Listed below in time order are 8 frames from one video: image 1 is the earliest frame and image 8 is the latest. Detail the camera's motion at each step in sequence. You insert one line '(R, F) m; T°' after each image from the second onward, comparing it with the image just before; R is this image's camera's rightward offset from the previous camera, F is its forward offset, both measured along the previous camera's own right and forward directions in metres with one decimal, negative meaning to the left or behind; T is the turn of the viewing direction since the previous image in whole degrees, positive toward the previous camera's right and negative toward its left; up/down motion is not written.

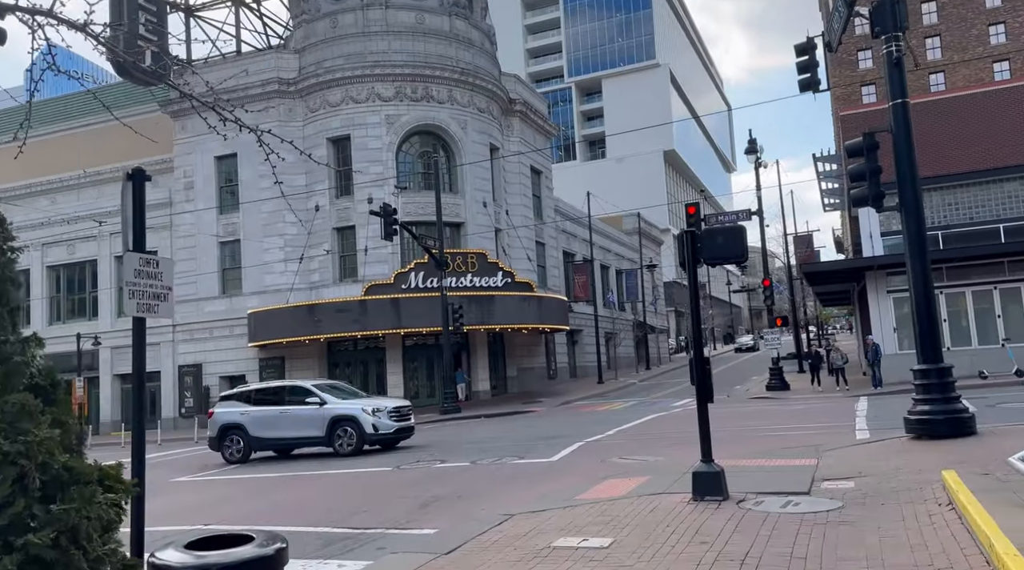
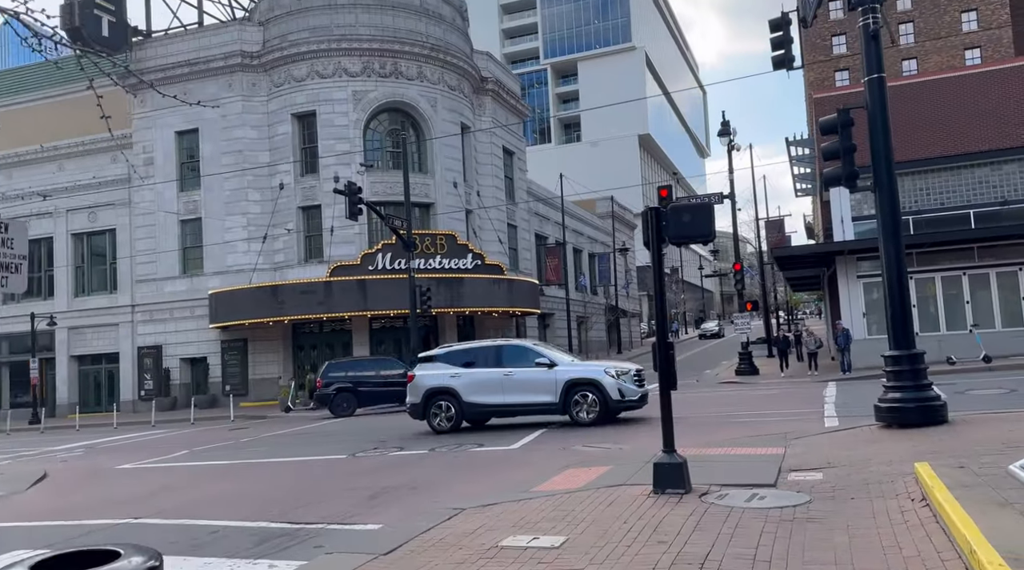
(+0.2, +0.6) m; +2°
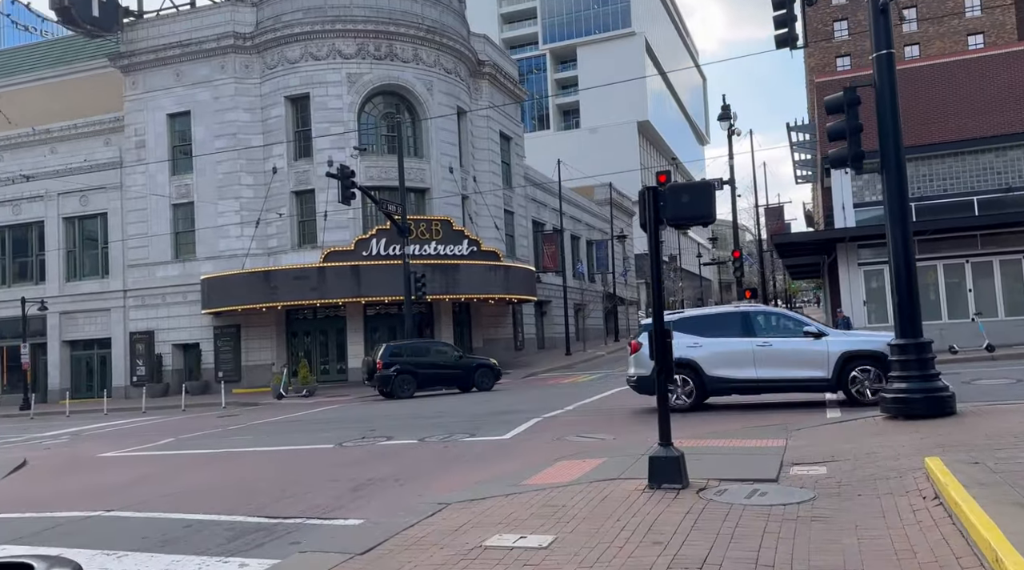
(+0.1, +0.4) m; 0°
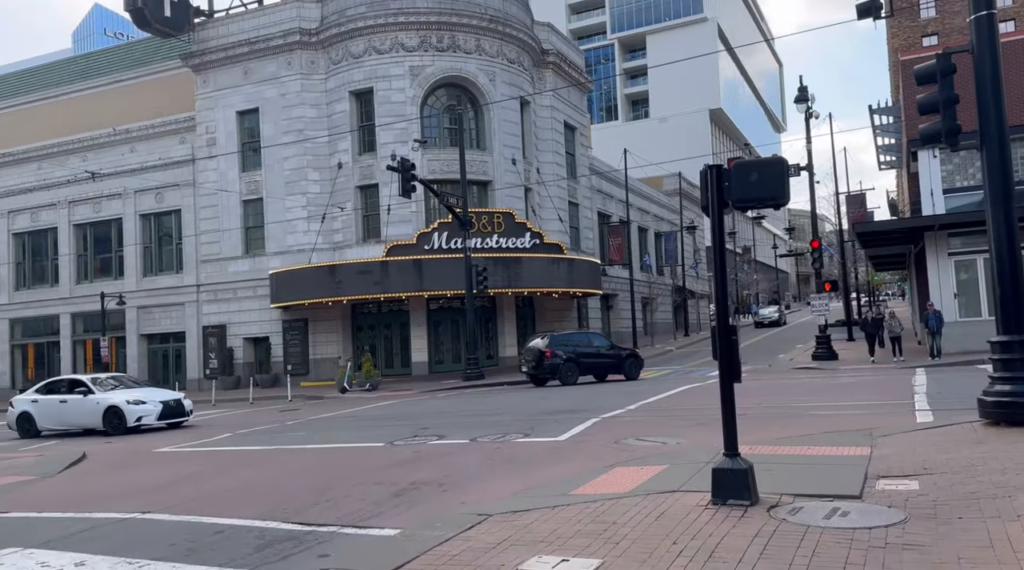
(+0.2, +0.7) m; -5°
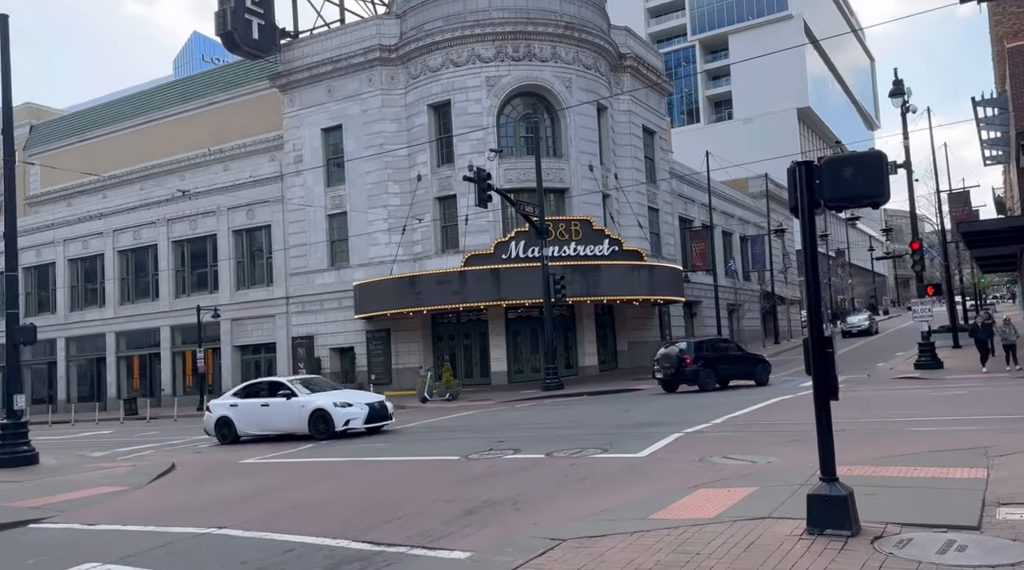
(+0.1, +0.4) m; -6°
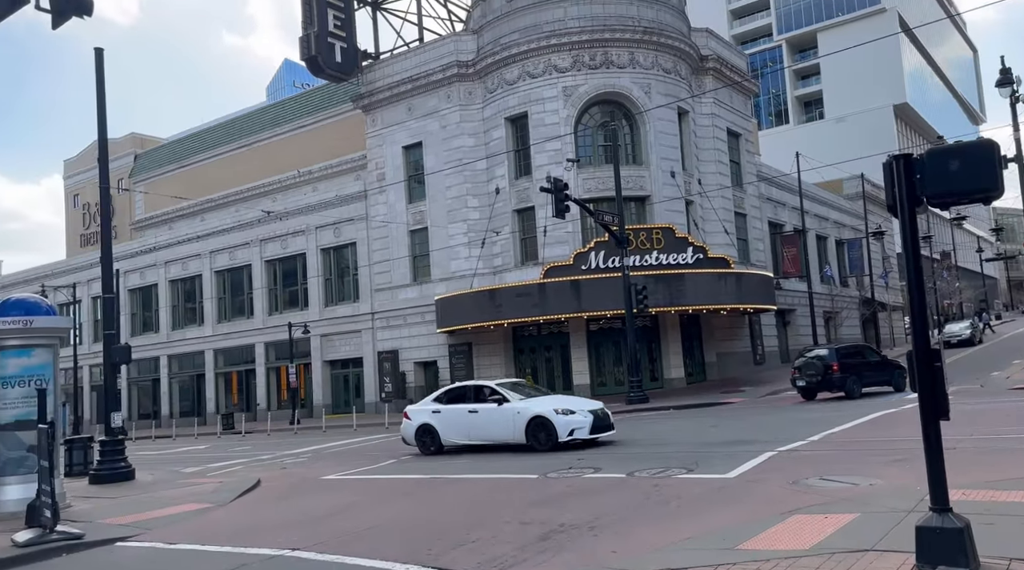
(+0.1, +0.4) m; -6°
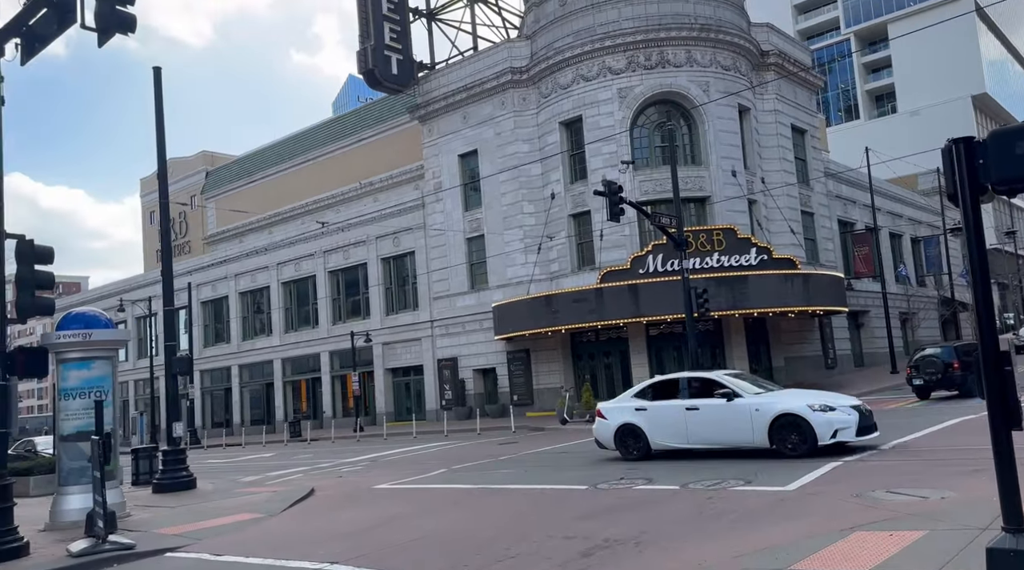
(+0.3, +0.3) m; -5°
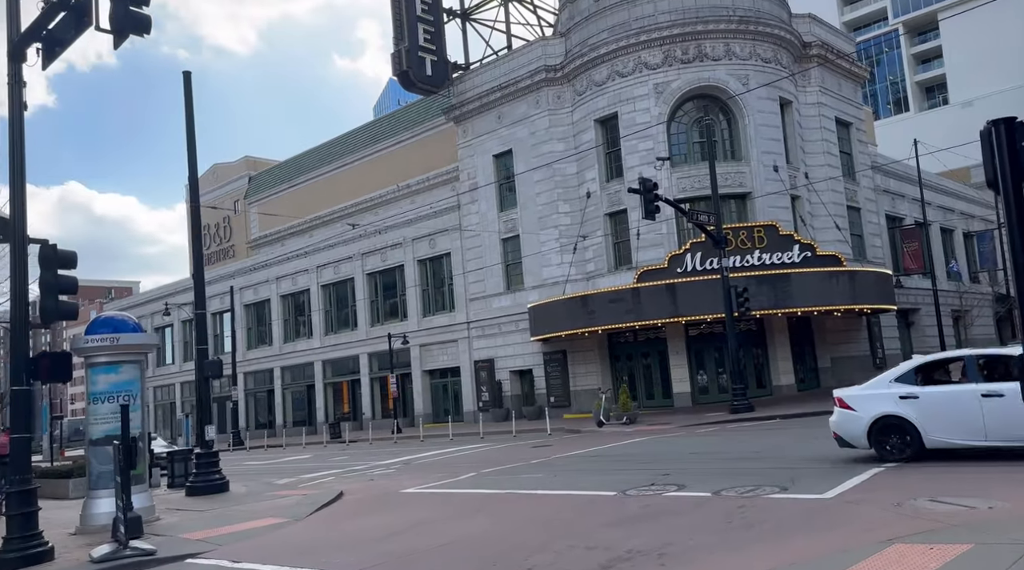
(+0.3, +0.3) m; -3°
